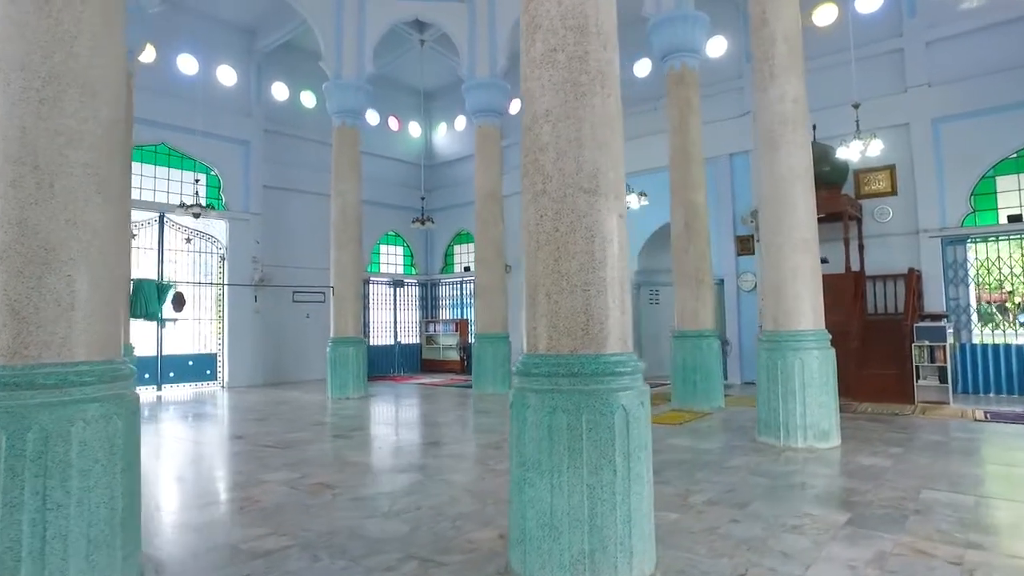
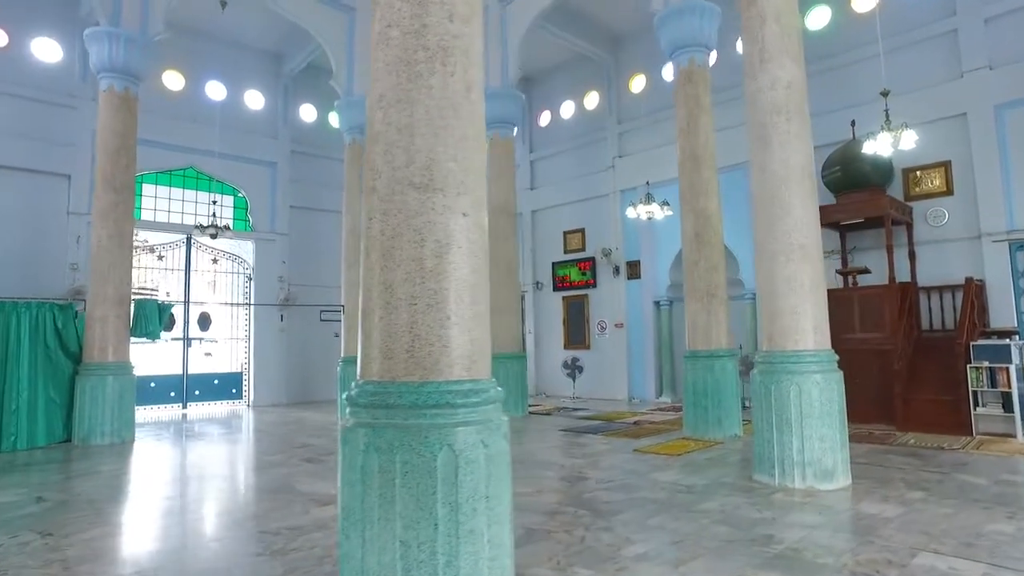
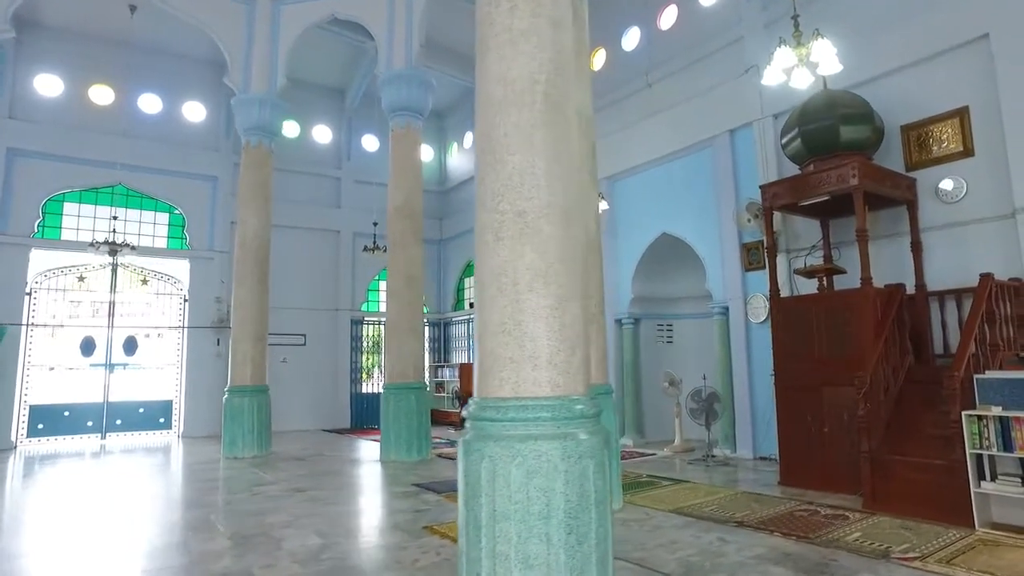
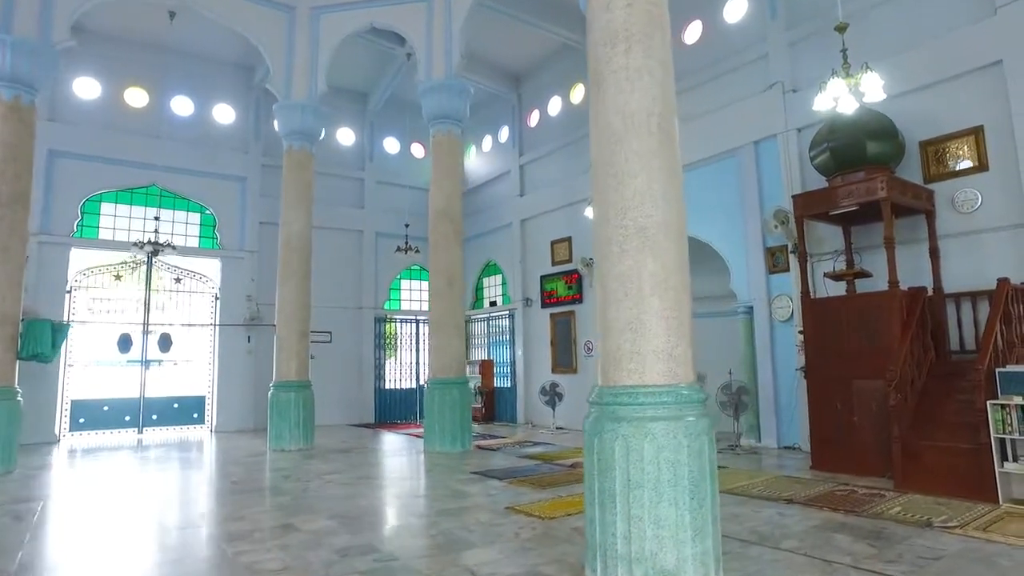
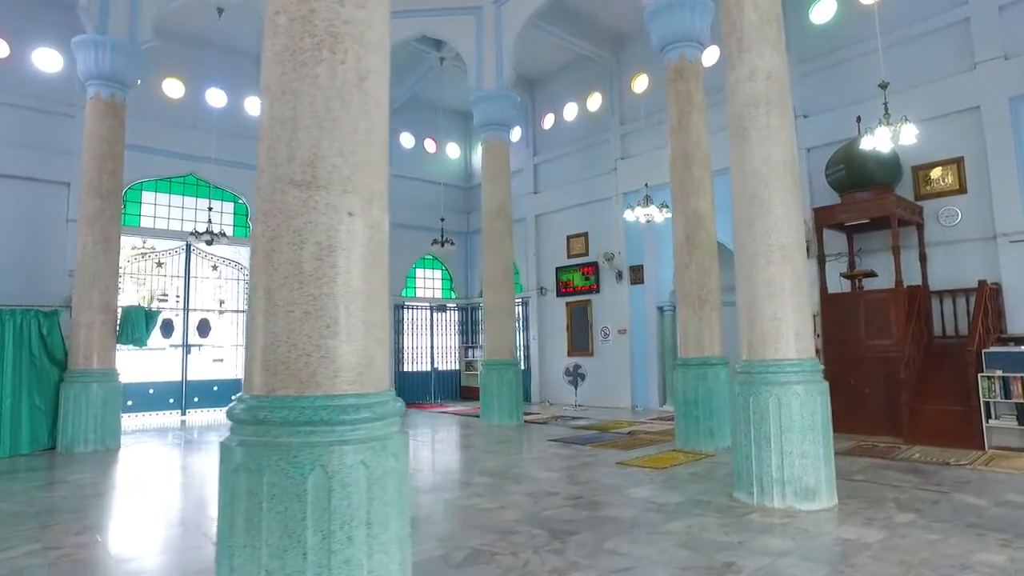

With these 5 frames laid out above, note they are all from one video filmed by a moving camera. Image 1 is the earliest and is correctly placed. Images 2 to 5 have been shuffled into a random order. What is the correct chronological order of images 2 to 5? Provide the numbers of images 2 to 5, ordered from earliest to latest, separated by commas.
2, 5, 4, 3
